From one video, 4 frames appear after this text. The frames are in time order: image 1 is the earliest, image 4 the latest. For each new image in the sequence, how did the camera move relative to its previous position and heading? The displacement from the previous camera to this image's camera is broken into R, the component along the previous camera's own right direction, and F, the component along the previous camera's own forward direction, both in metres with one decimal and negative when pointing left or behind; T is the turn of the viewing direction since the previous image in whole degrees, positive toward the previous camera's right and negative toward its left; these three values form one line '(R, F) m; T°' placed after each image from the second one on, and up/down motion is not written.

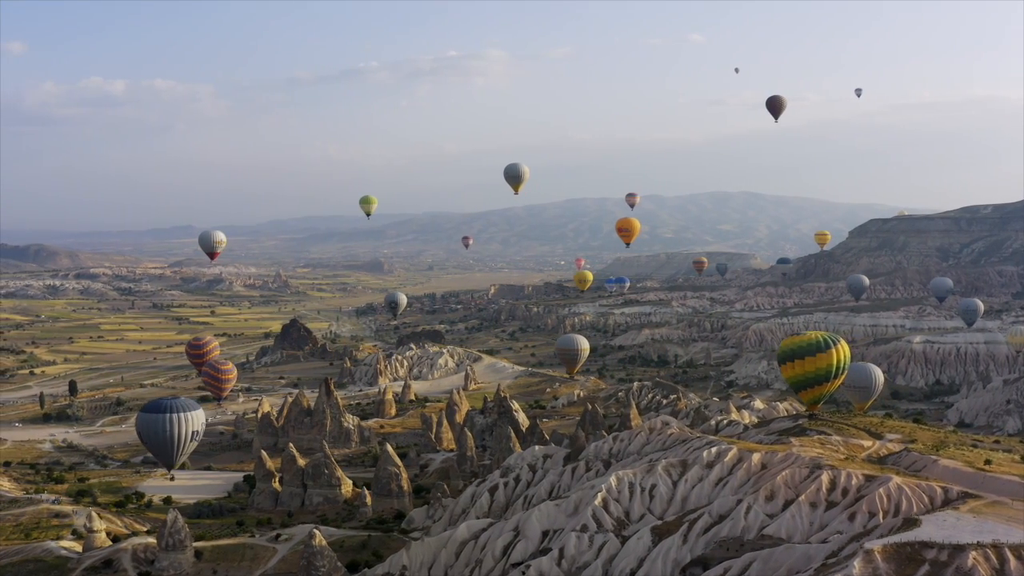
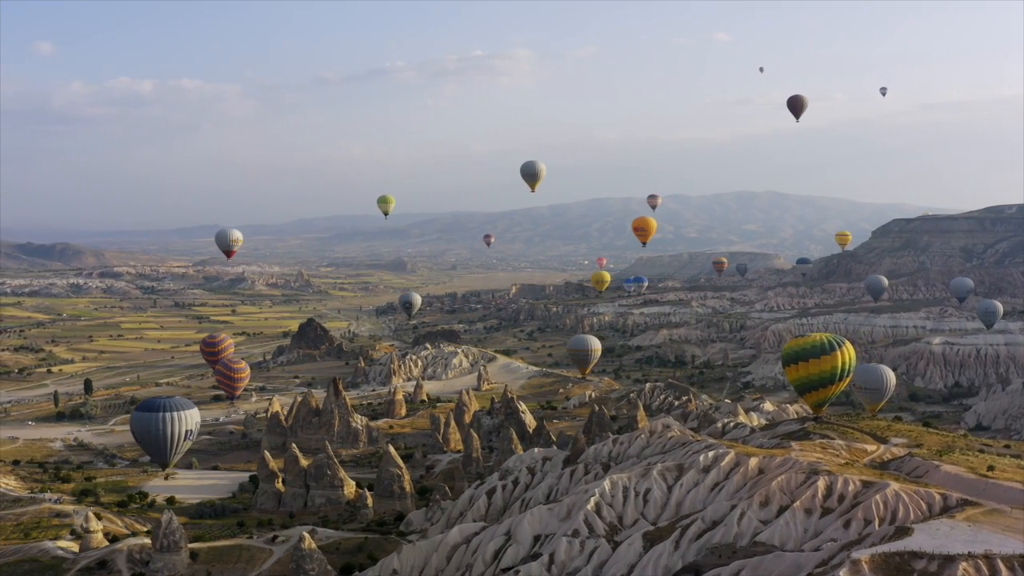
(+0.7, +0.3) m; -1°
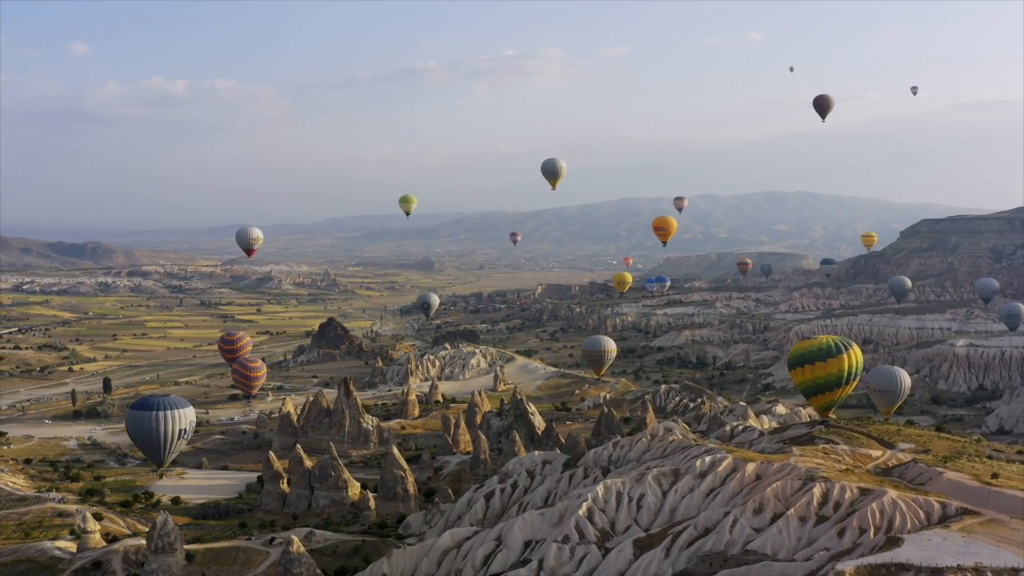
(+0.8, +0.4) m; -1°
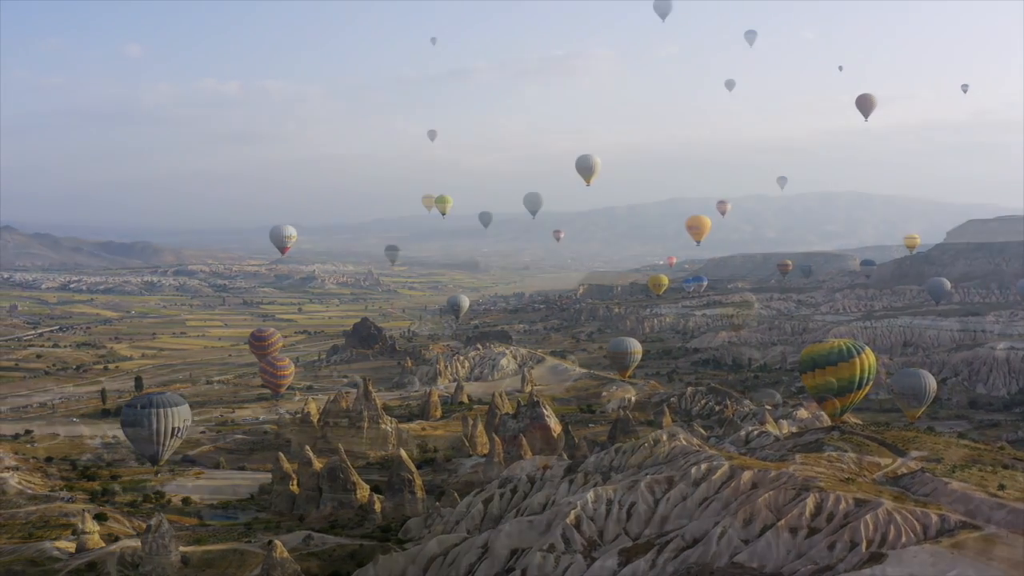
(+1.2, +0.6) m; -2°
